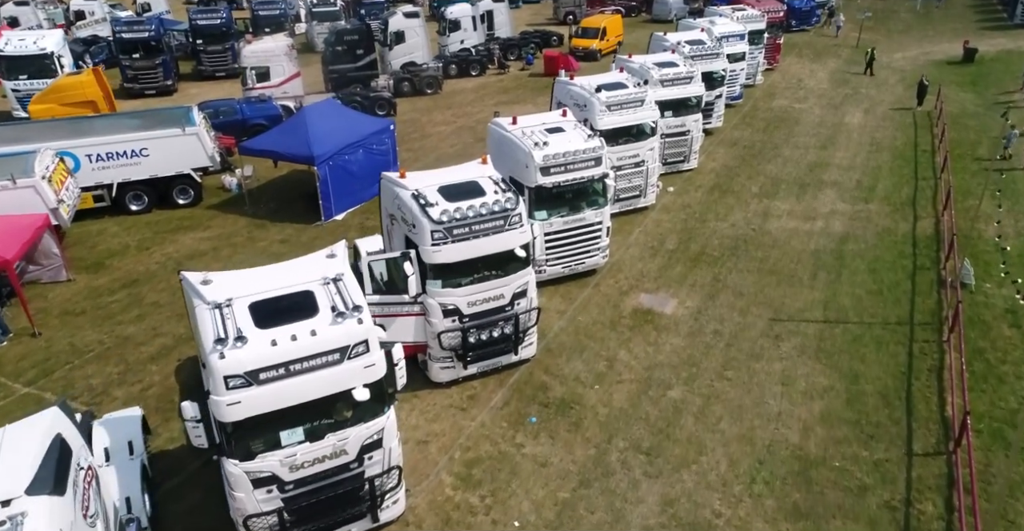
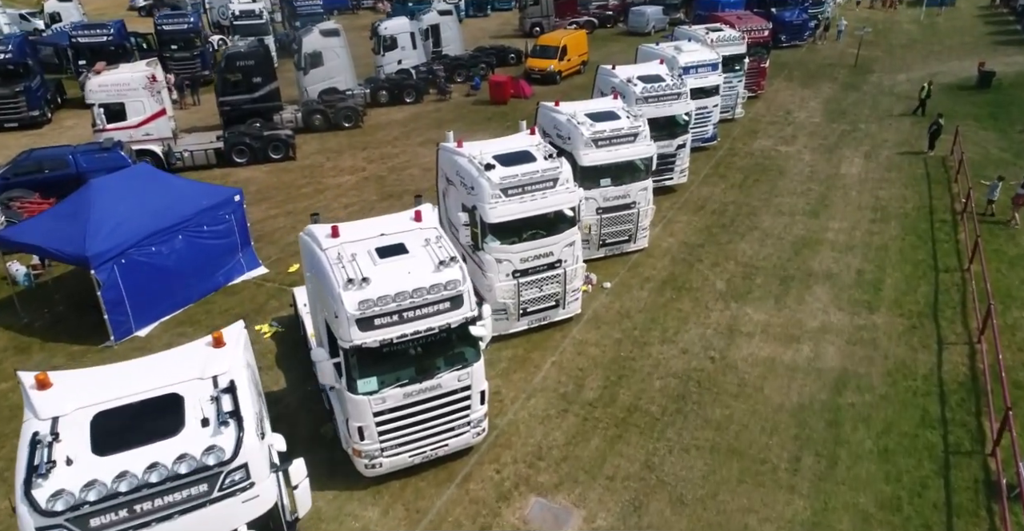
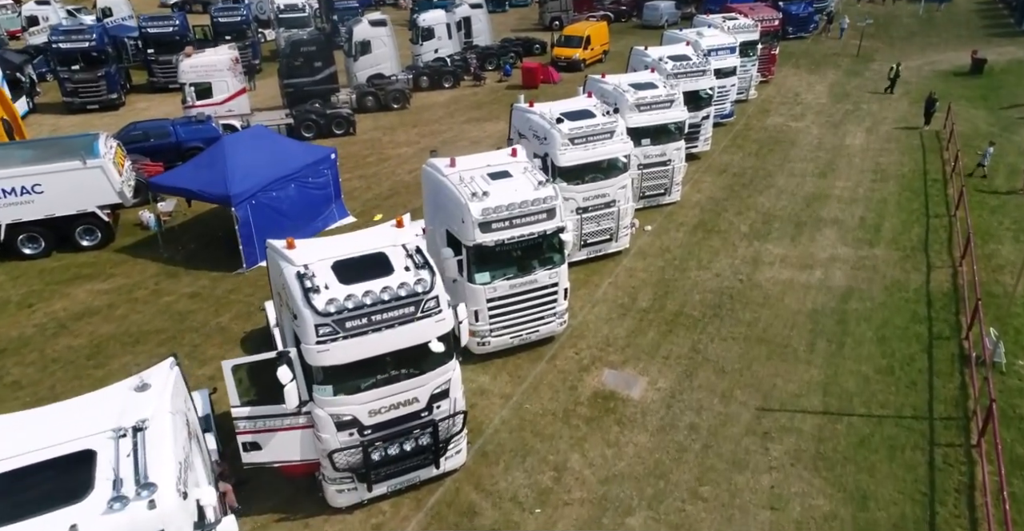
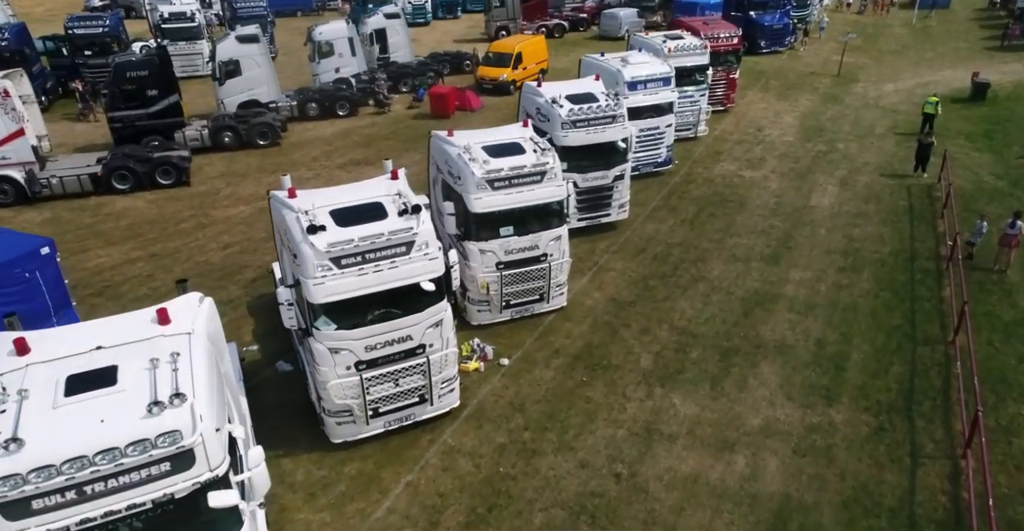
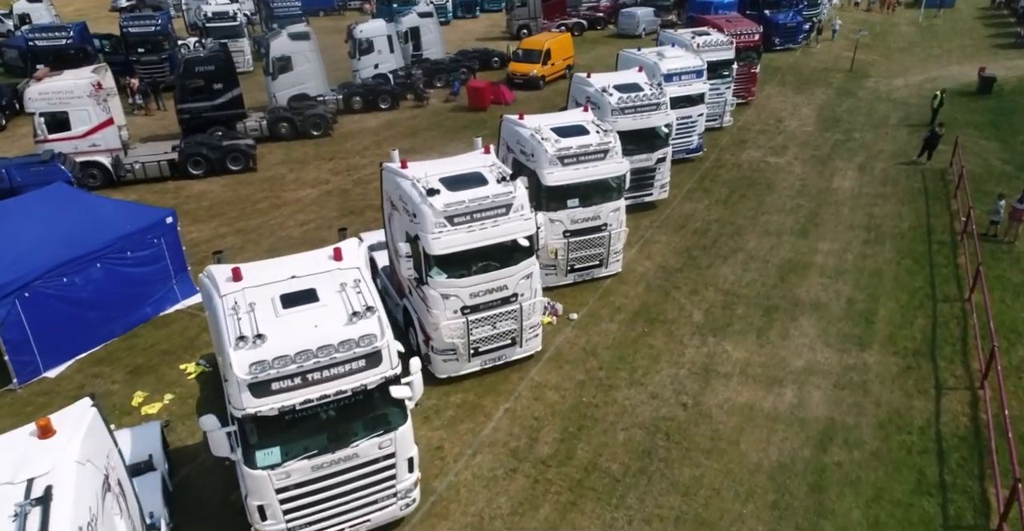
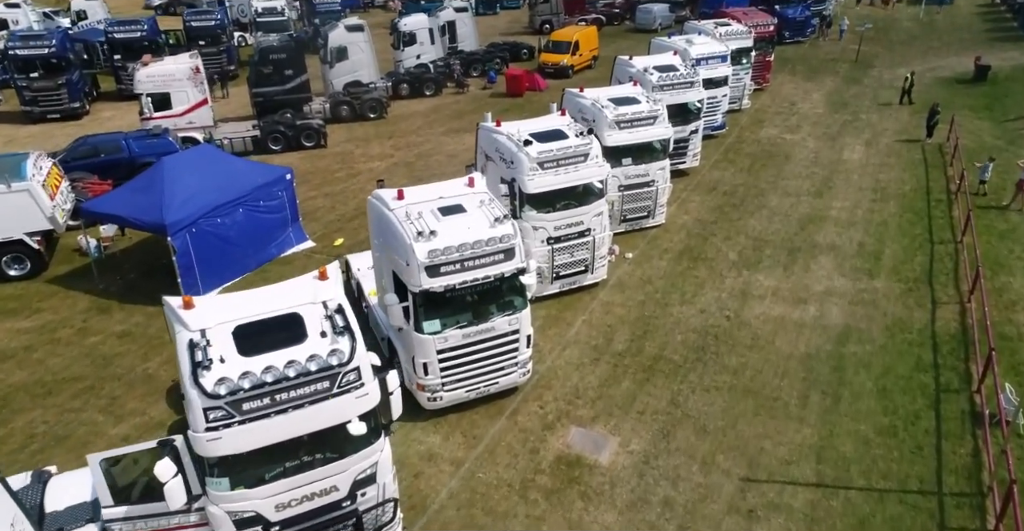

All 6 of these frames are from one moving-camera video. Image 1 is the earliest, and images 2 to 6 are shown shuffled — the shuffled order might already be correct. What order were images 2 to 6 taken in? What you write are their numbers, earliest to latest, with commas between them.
3, 6, 2, 5, 4
